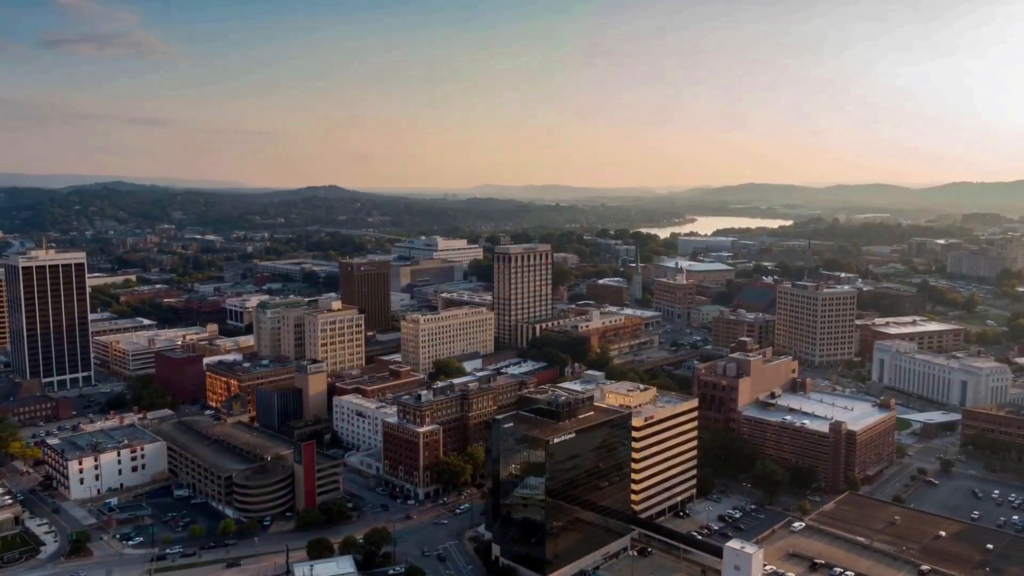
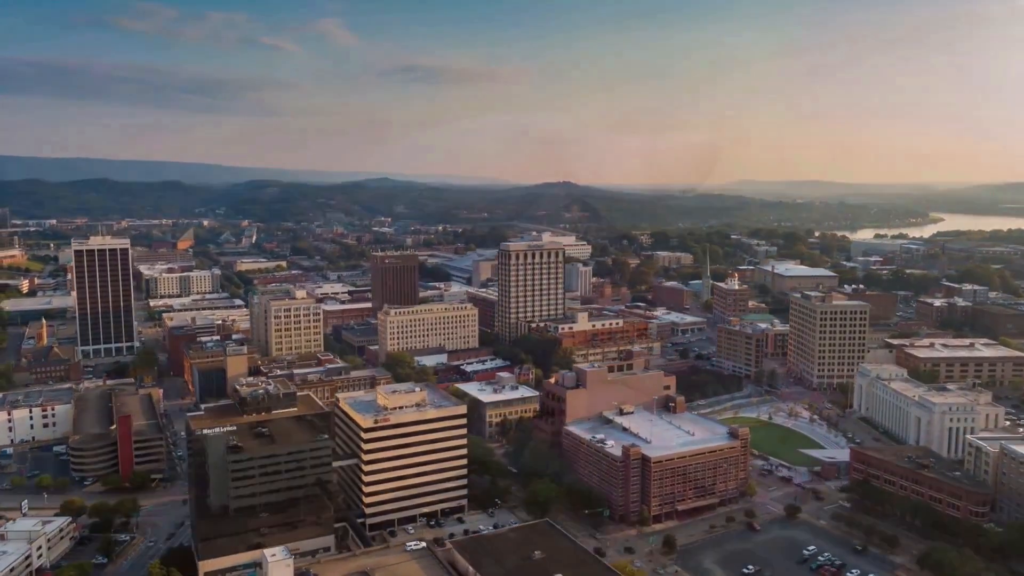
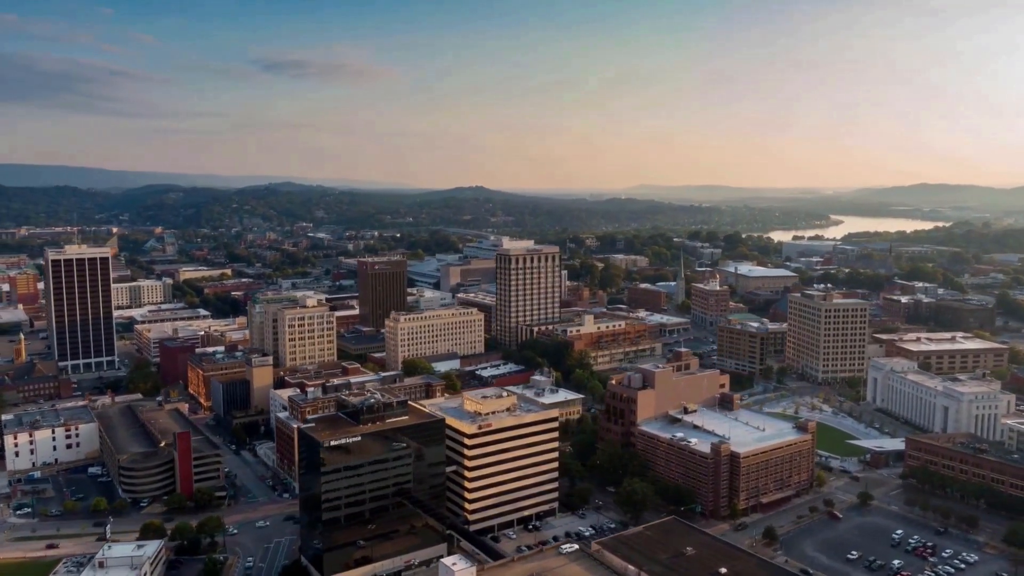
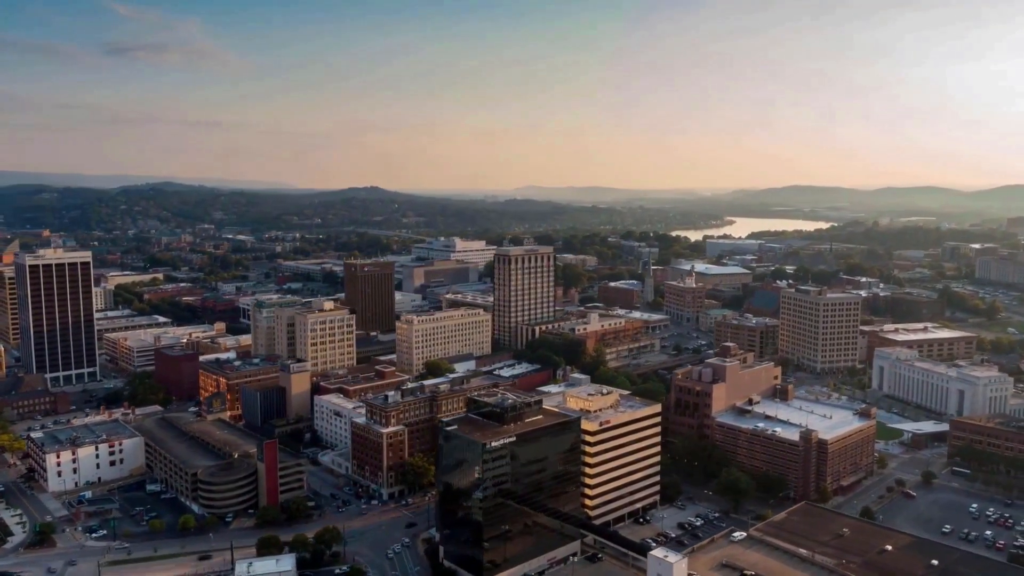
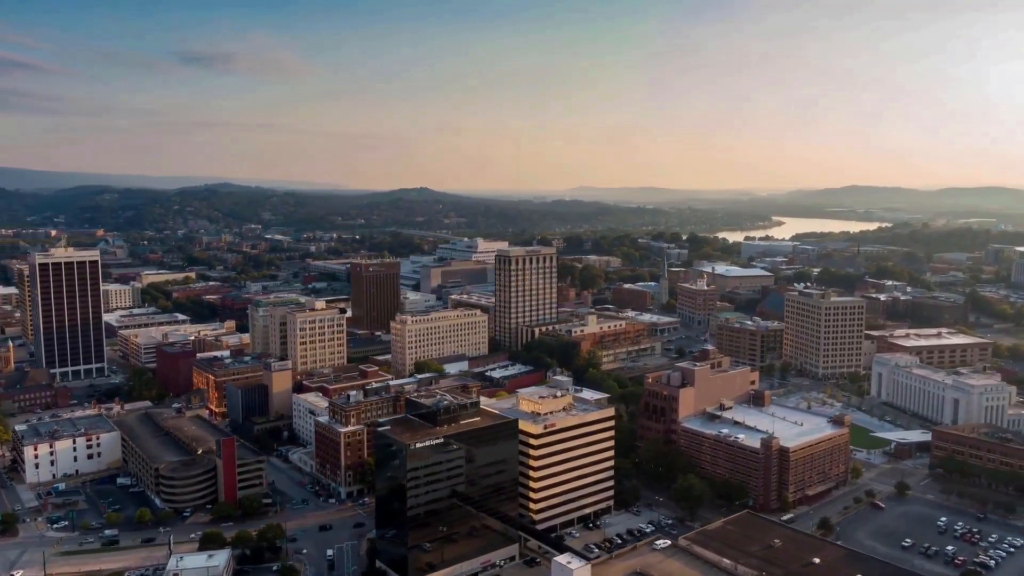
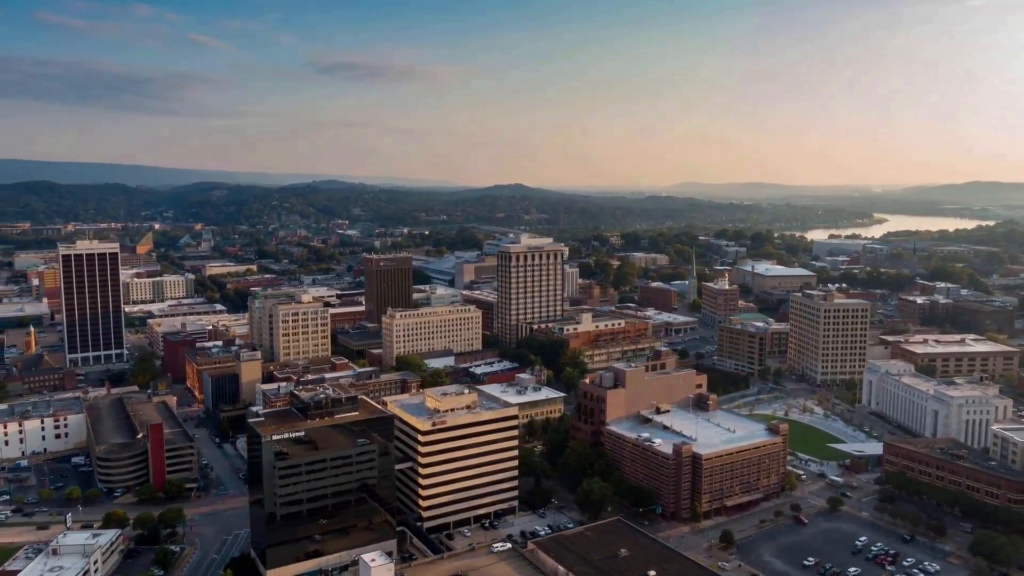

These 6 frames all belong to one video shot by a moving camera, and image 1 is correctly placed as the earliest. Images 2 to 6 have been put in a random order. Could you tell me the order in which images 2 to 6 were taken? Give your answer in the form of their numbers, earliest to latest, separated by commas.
4, 5, 3, 6, 2
